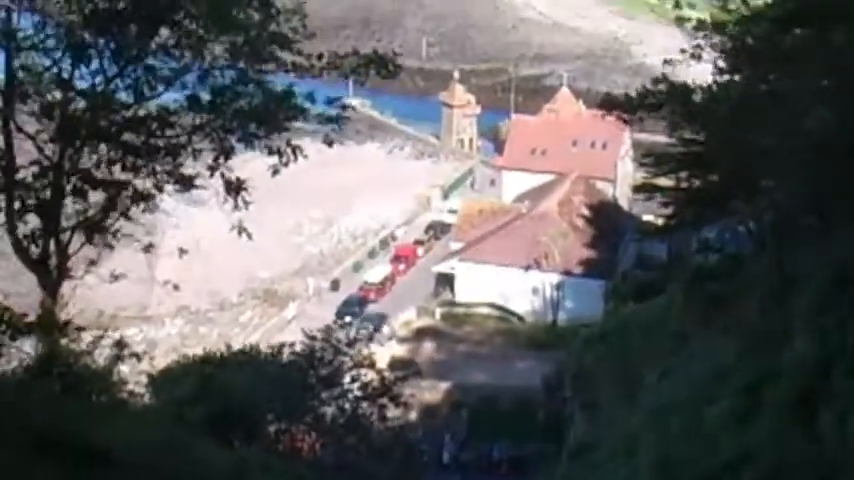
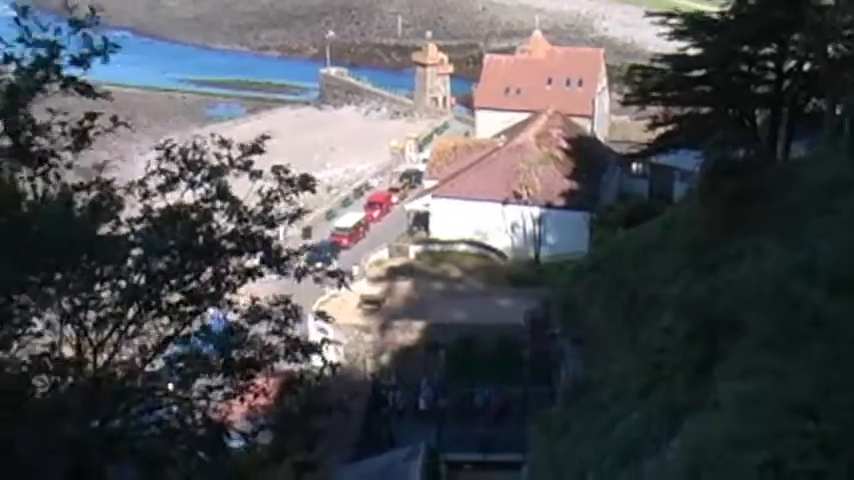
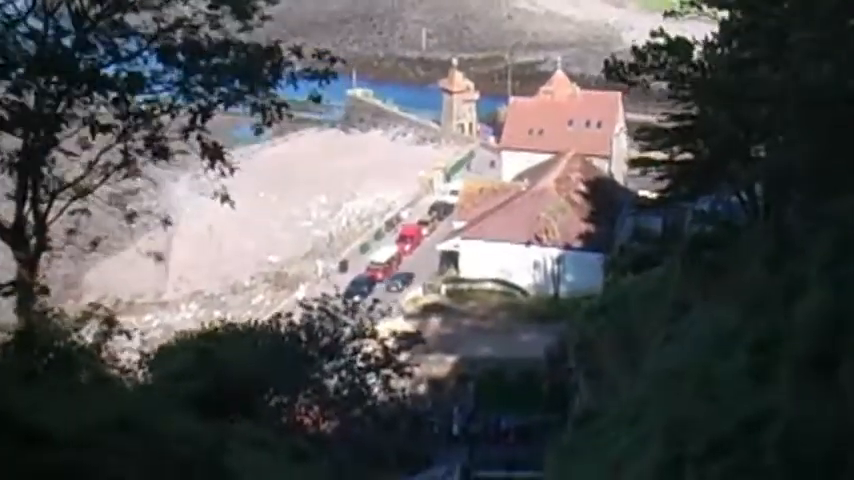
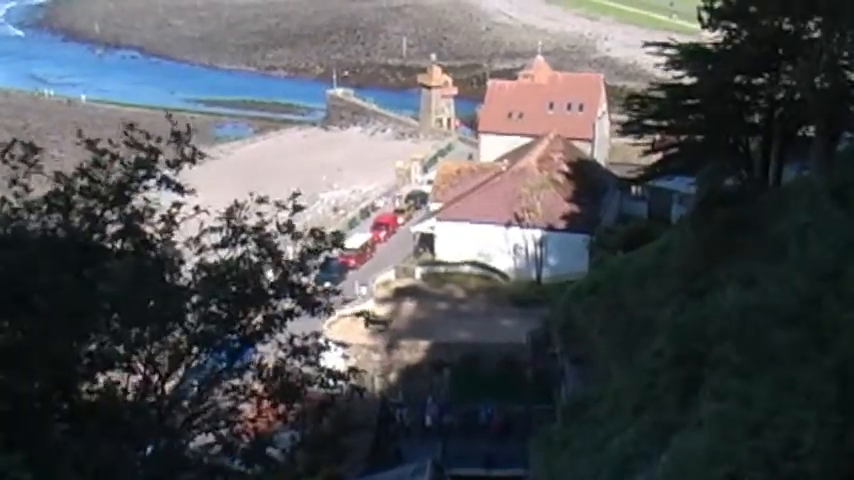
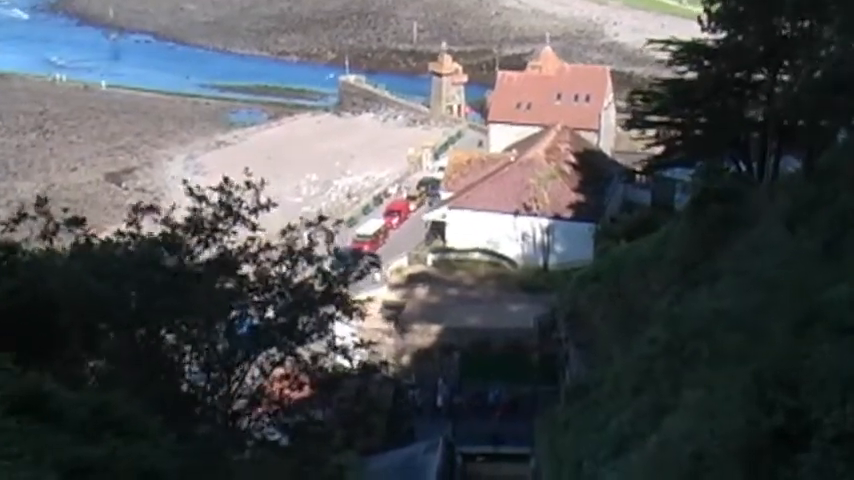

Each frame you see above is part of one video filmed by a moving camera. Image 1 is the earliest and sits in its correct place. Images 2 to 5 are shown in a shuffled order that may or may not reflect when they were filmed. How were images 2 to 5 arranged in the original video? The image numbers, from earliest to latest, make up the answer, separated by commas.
3, 5, 4, 2
